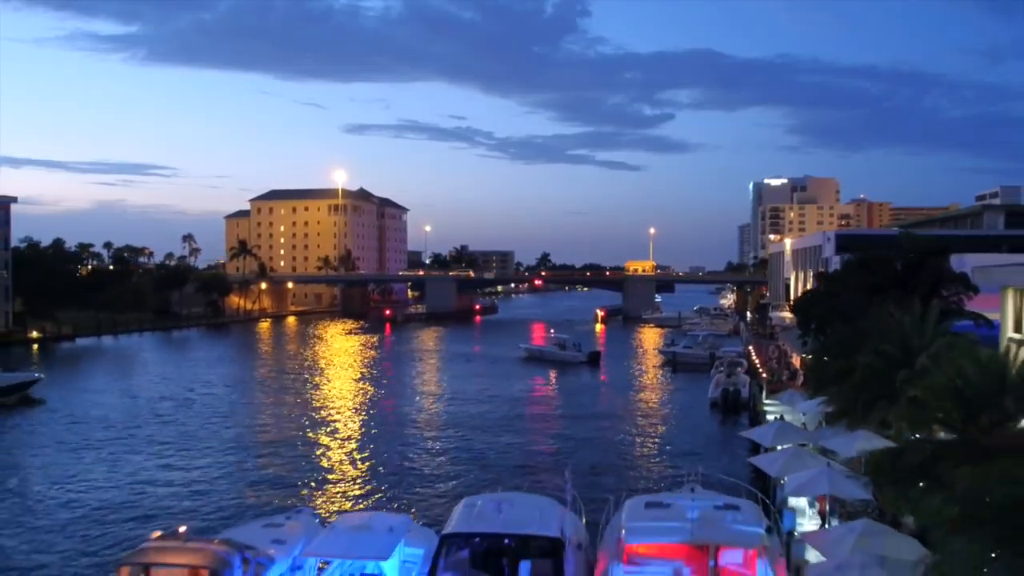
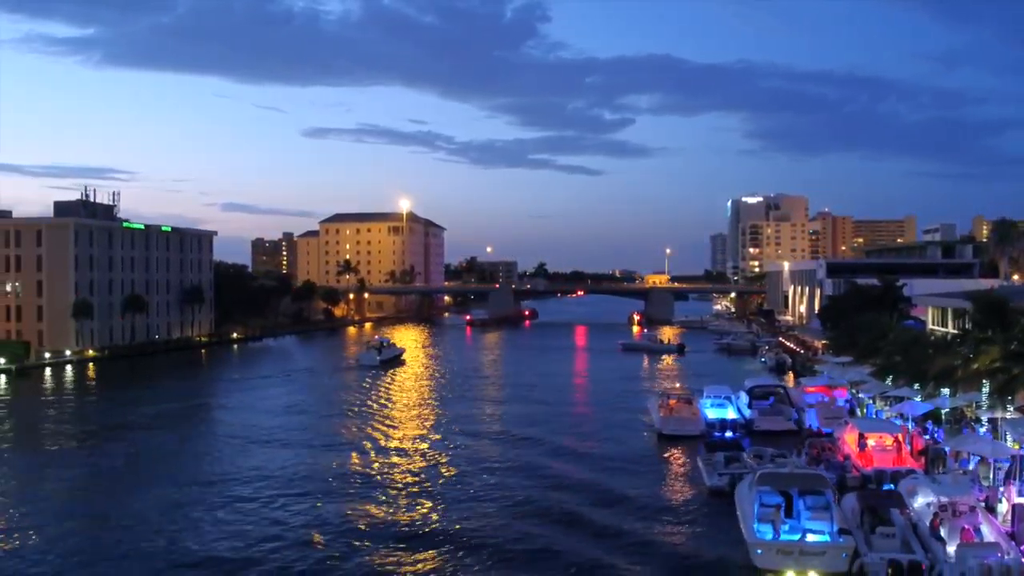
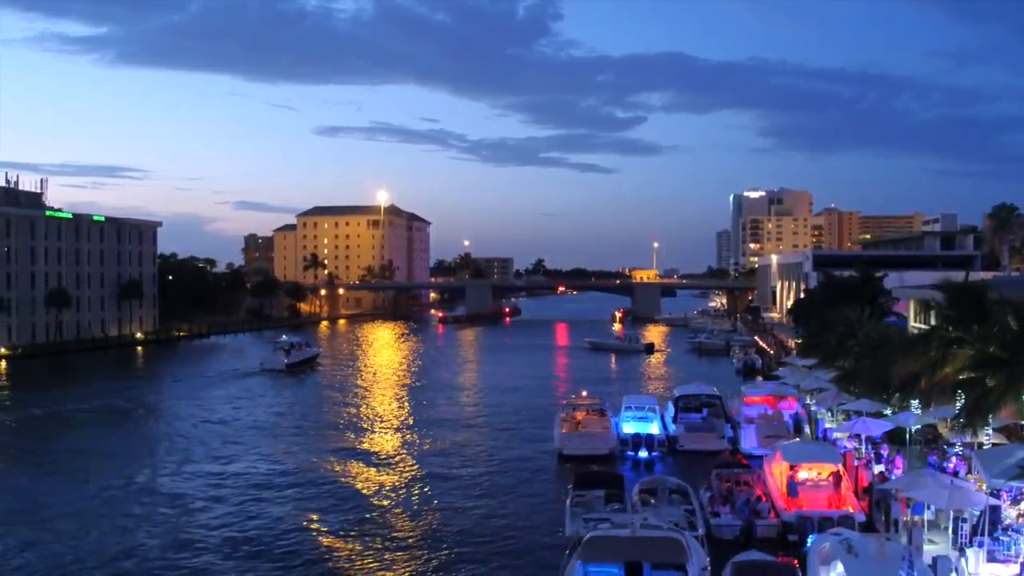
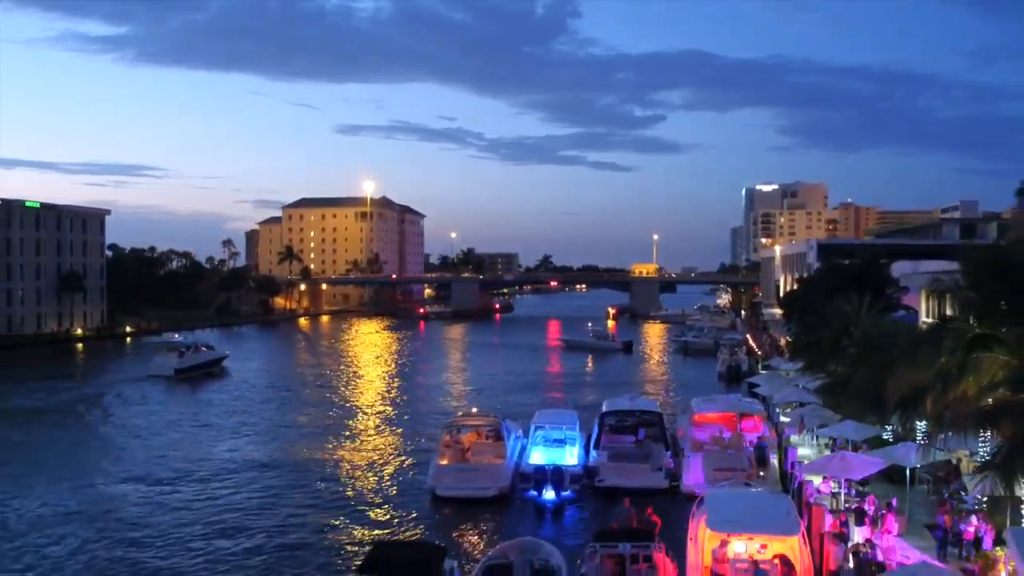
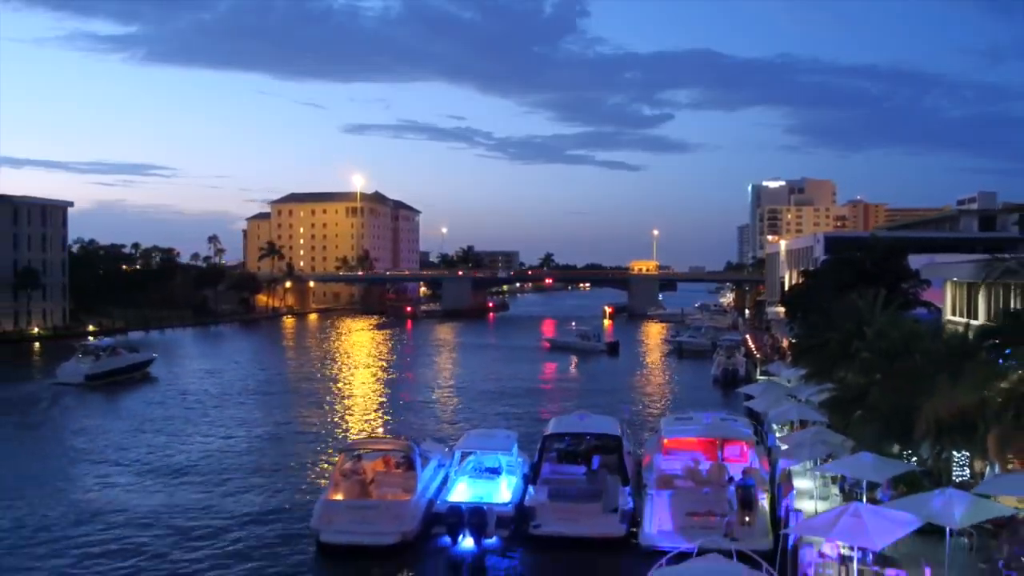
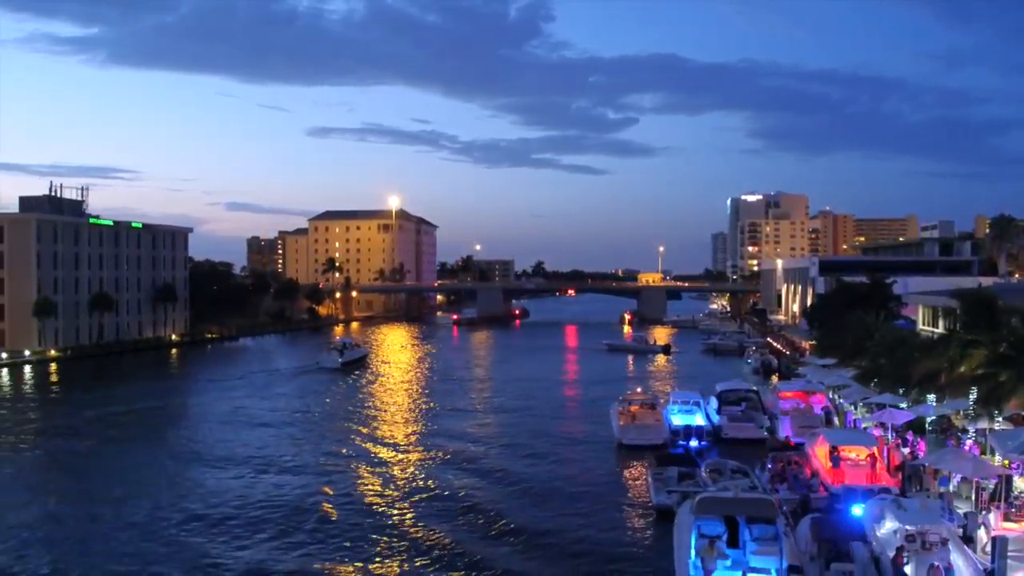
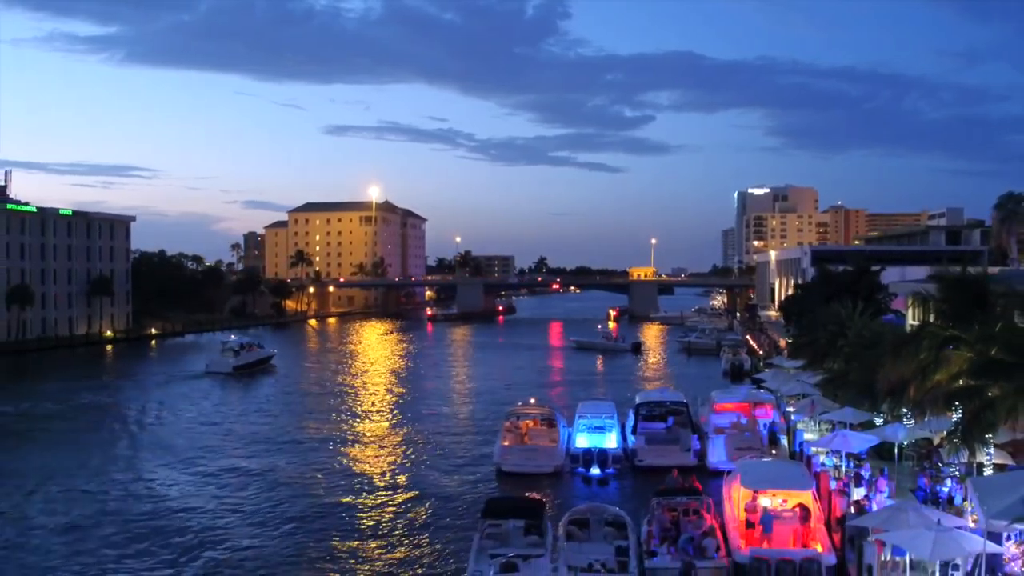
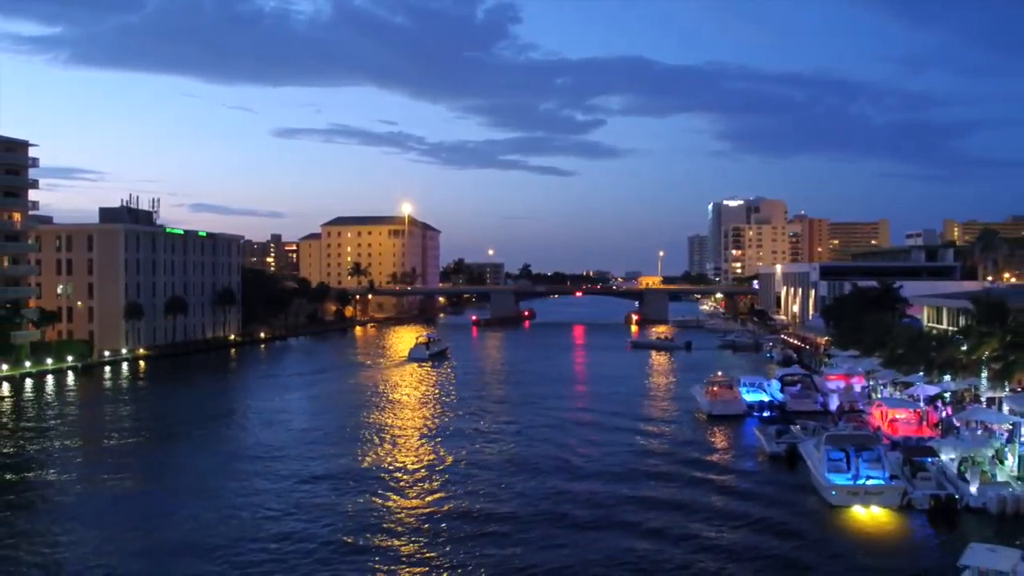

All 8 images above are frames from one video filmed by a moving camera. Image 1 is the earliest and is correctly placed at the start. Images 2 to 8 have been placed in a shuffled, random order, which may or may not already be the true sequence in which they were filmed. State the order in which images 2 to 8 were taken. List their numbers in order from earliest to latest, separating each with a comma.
5, 4, 7, 3, 6, 2, 8
